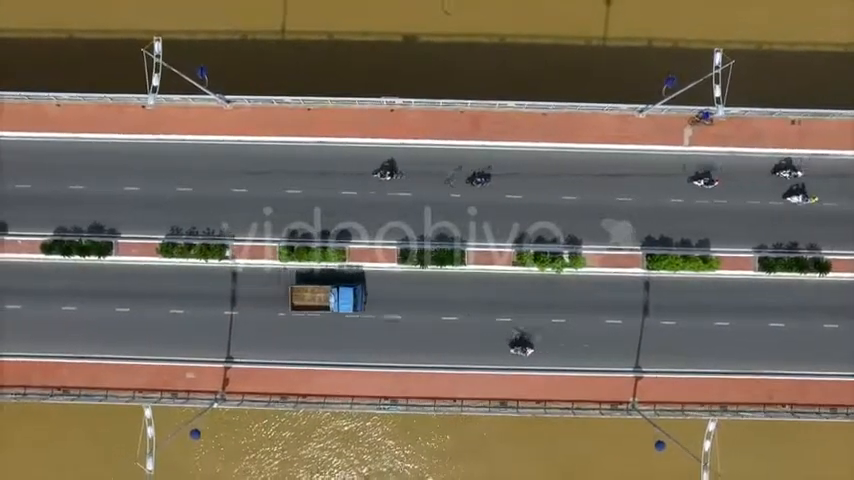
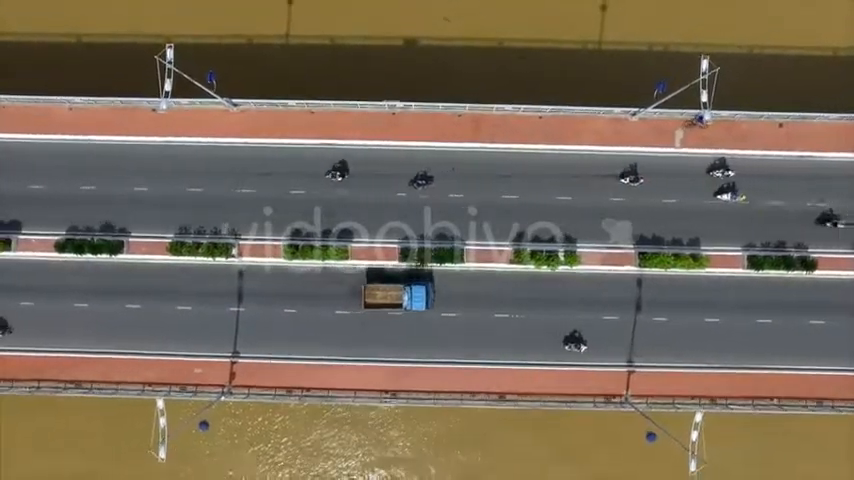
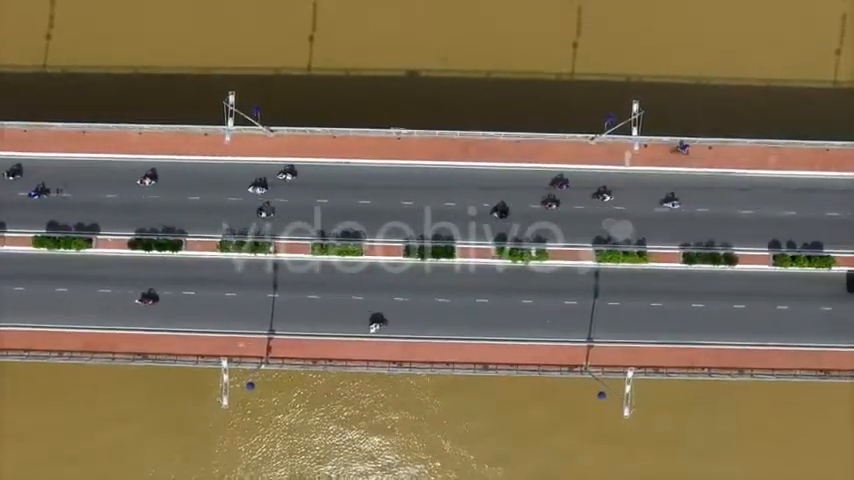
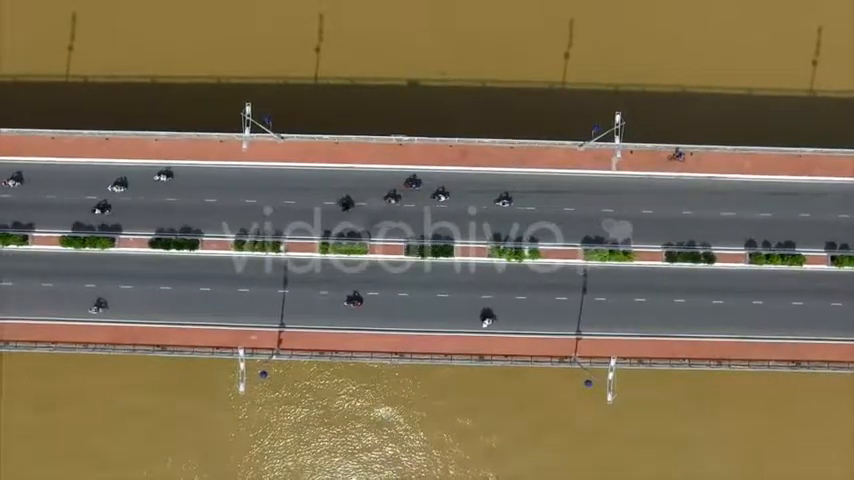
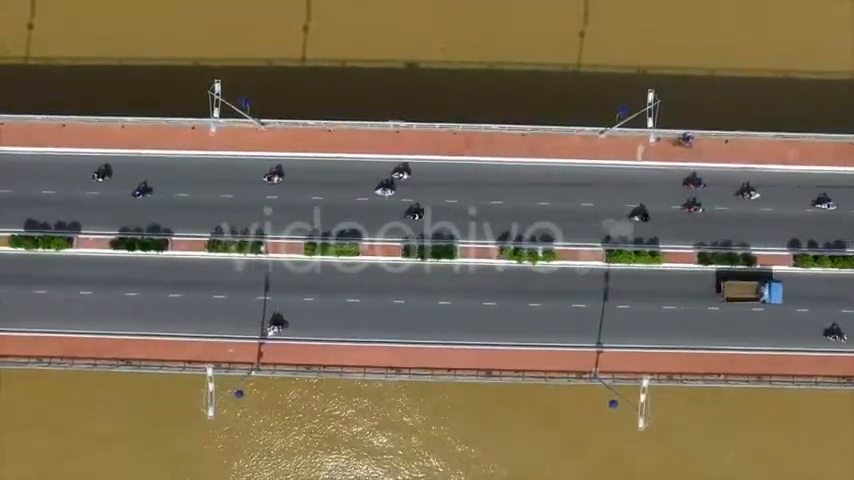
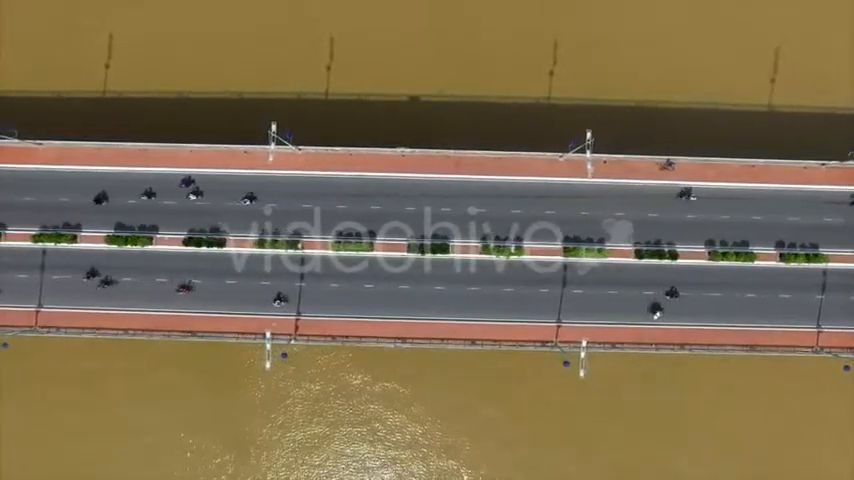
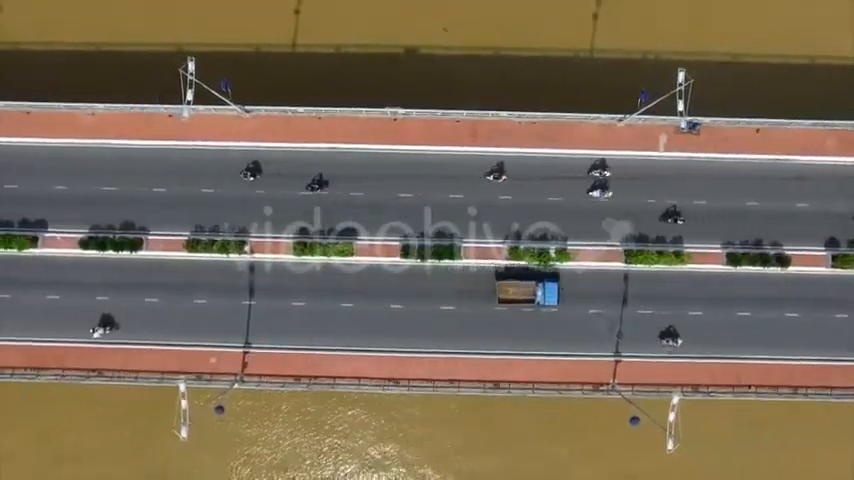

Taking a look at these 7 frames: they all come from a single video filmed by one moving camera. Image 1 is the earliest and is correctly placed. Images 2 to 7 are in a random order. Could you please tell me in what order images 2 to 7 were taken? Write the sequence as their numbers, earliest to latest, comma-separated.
2, 7, 5, 3, 4, 6
